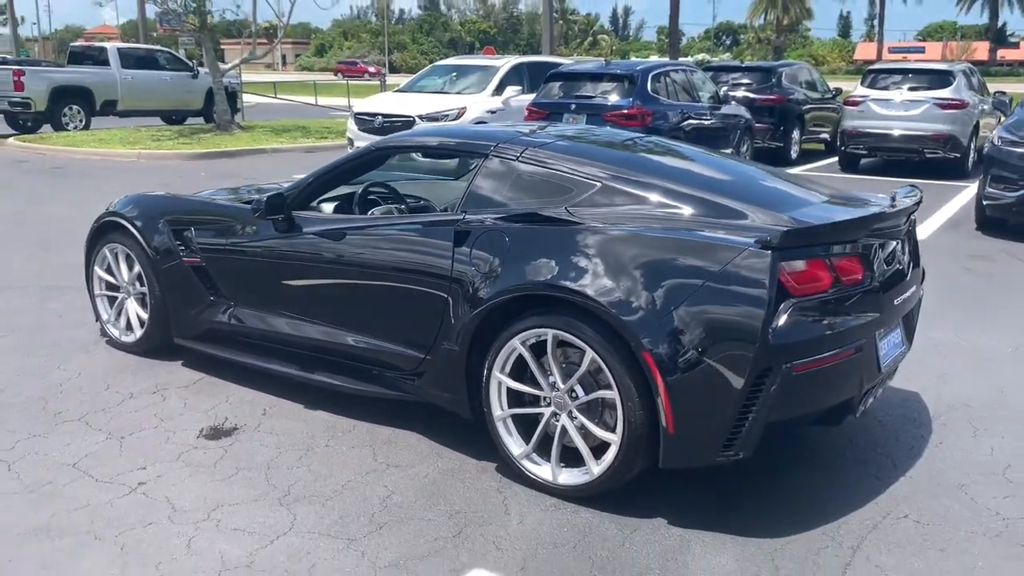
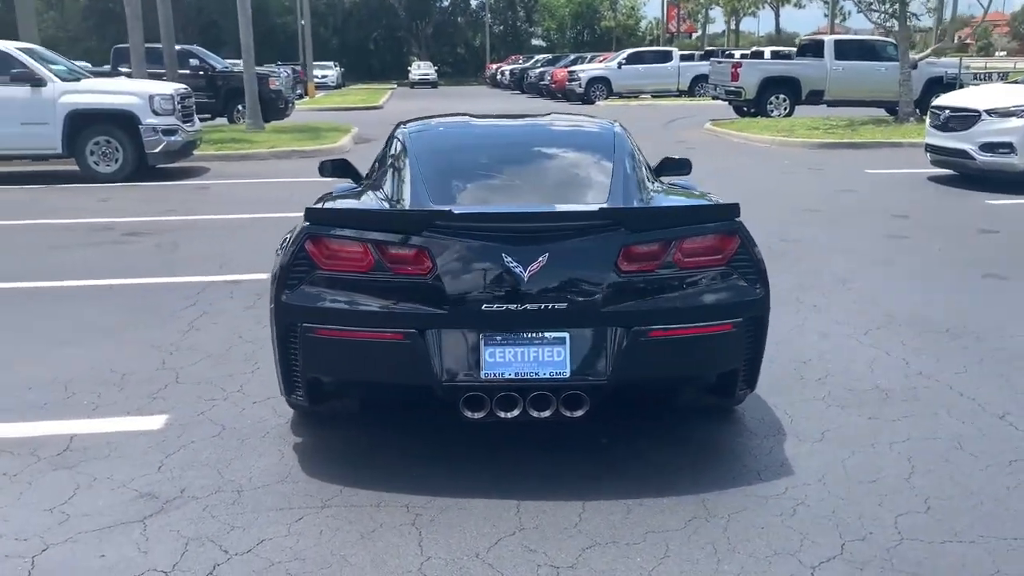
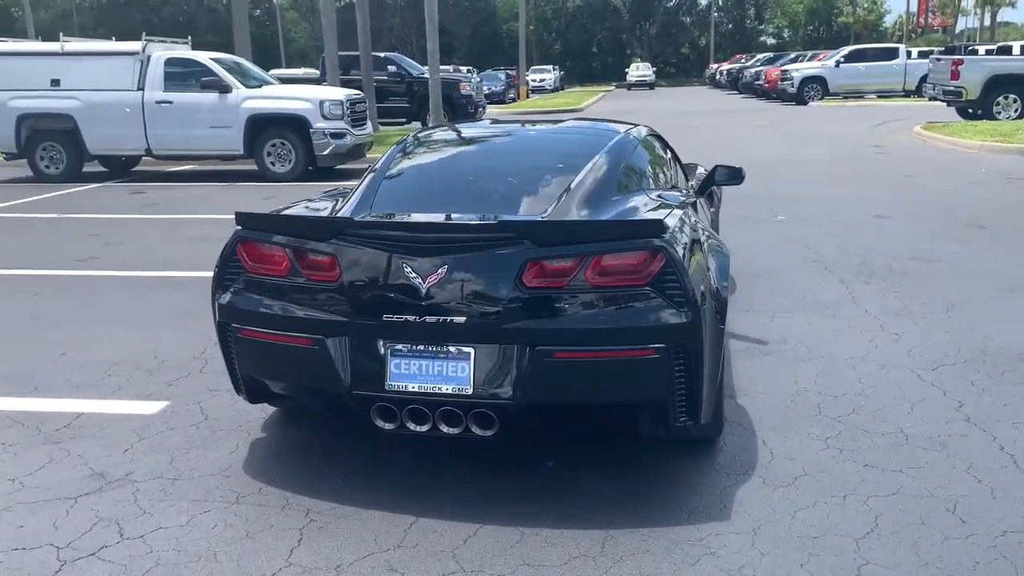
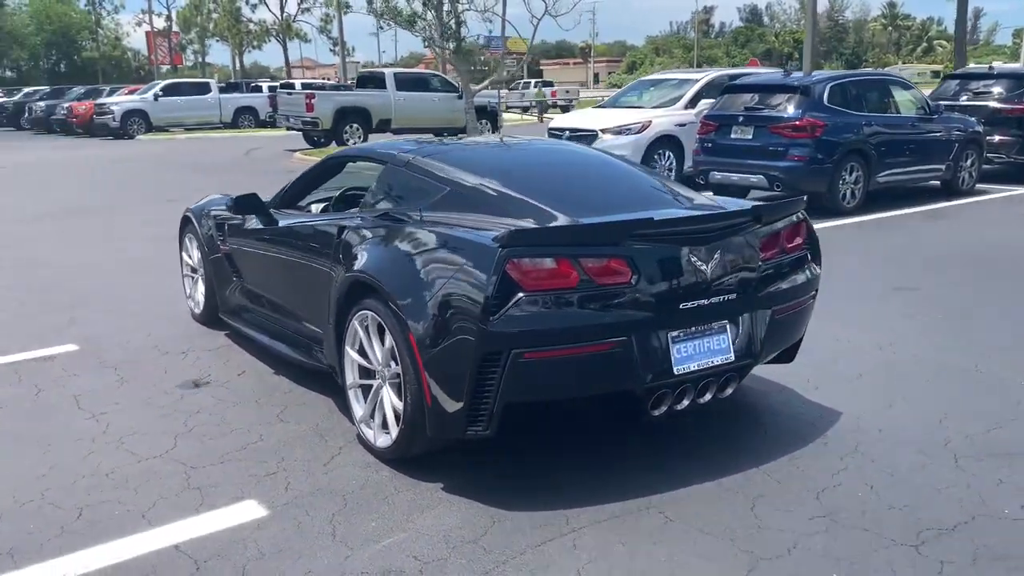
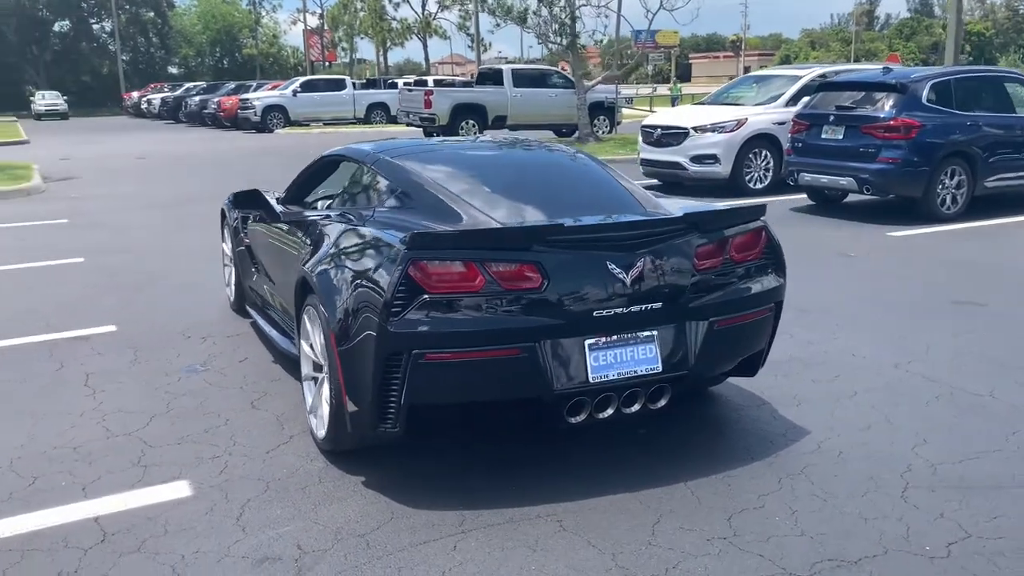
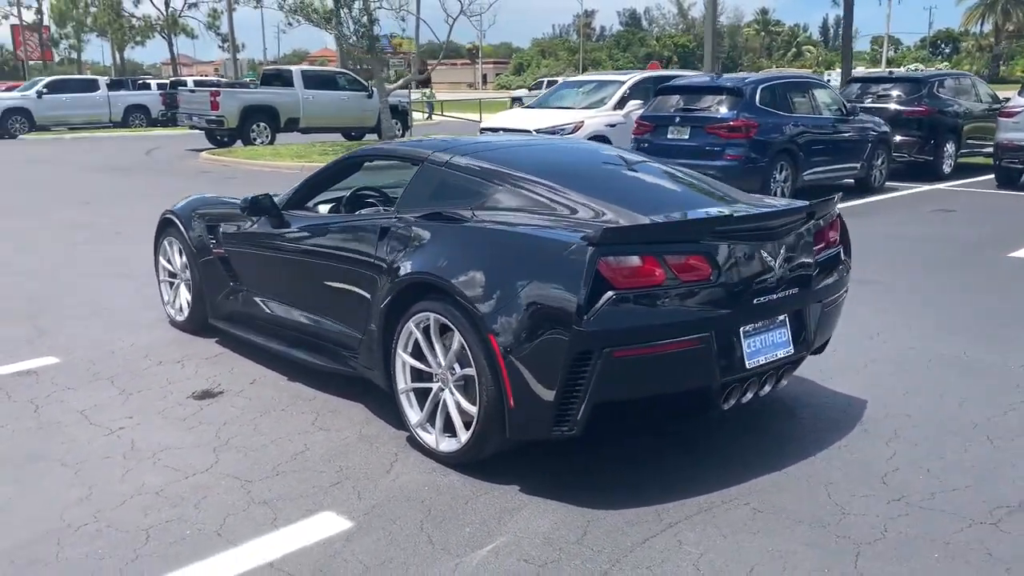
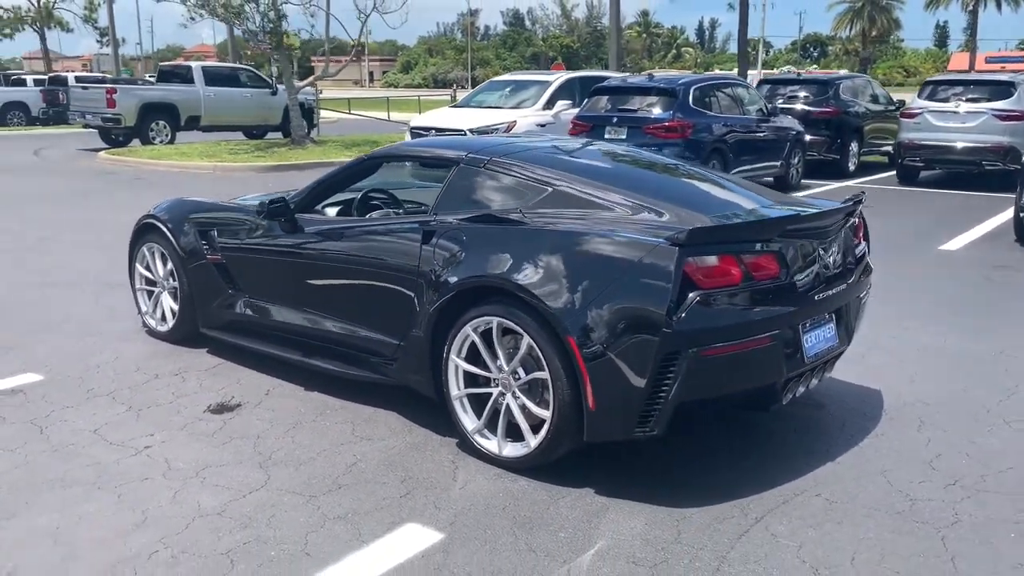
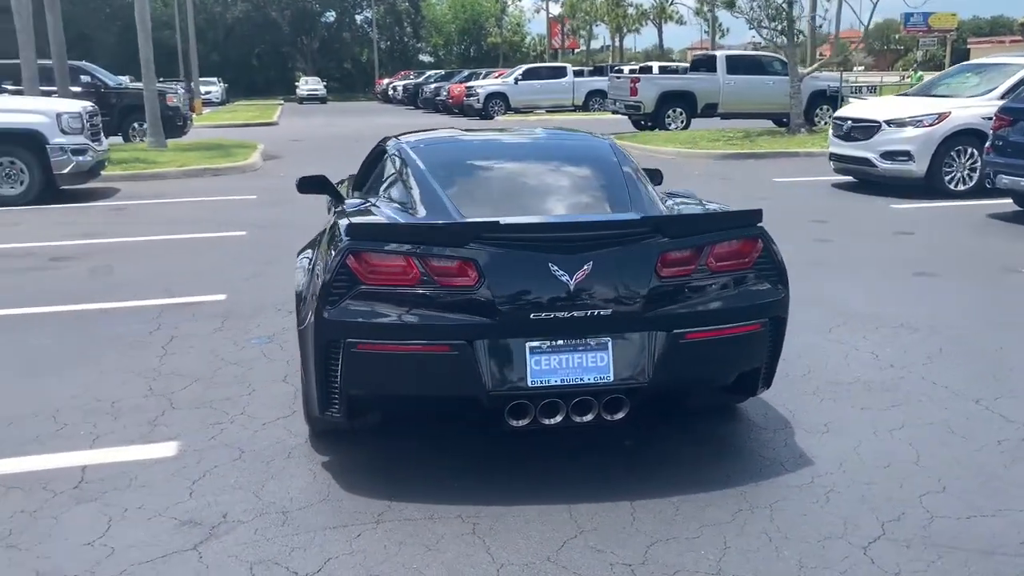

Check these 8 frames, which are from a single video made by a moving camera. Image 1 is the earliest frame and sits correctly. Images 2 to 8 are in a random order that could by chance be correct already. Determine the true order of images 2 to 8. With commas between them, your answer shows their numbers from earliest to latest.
7, 6, 4, 5, 8, 2, 3
